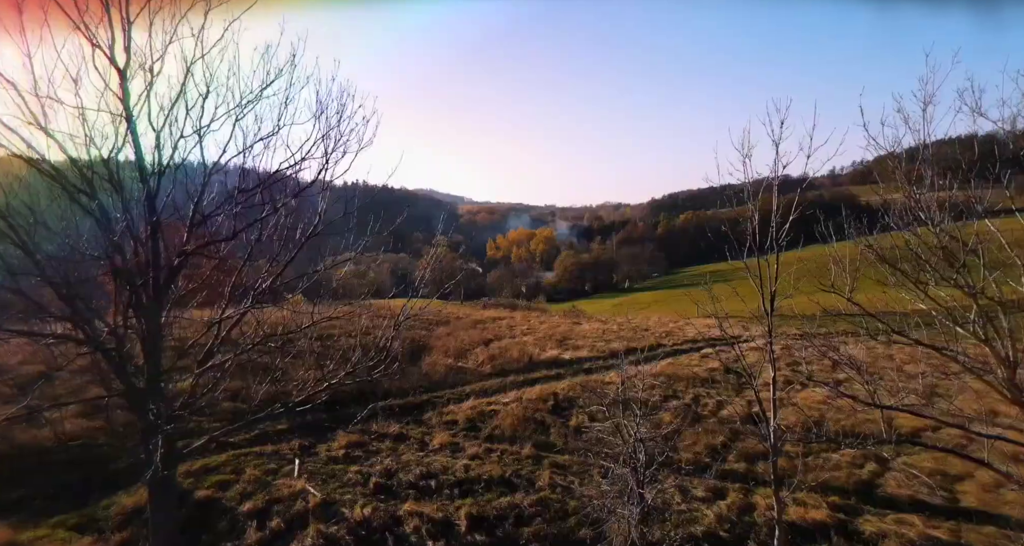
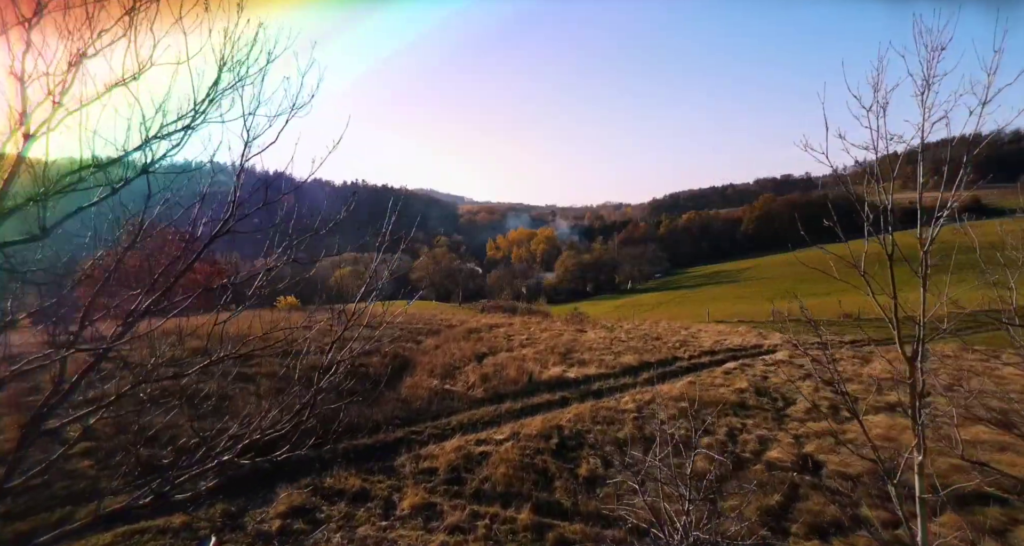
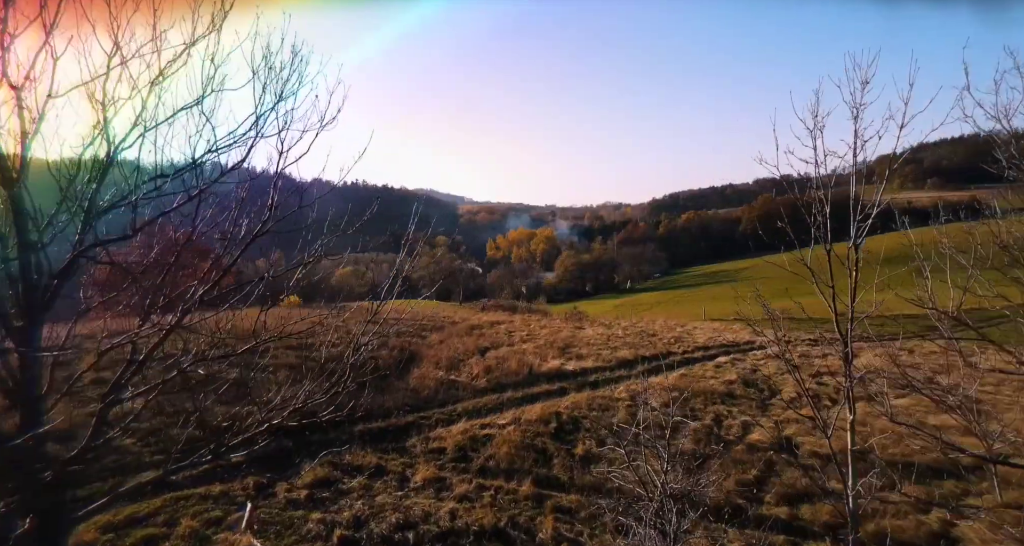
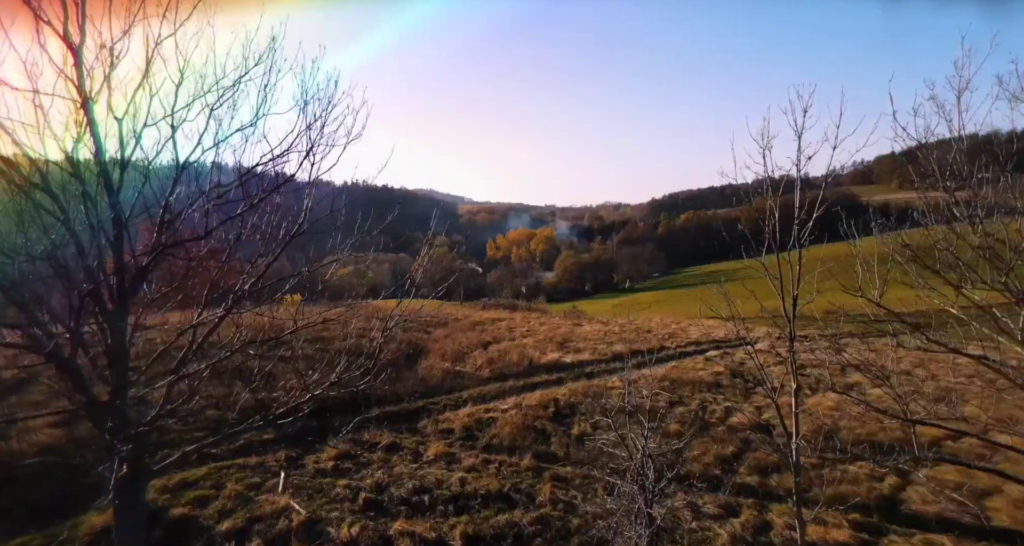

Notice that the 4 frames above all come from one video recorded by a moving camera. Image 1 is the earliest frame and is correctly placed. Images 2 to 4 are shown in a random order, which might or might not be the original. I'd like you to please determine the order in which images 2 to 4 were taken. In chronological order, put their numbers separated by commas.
4, 3, 2
